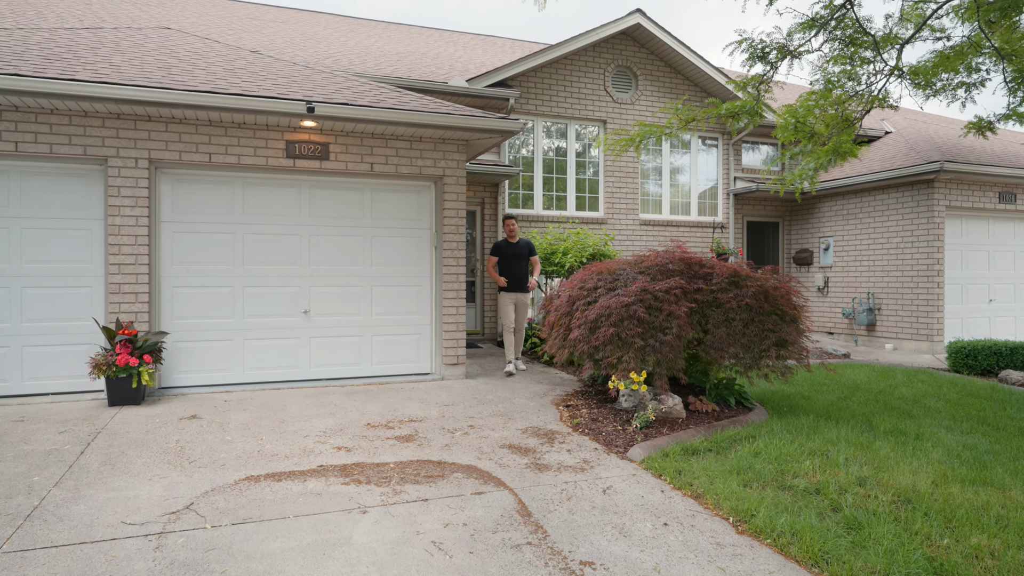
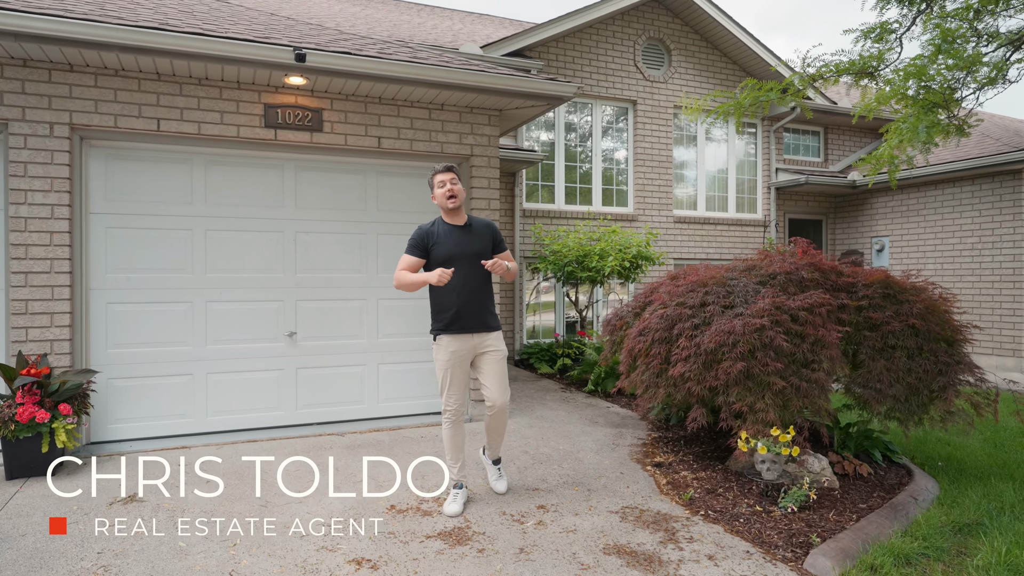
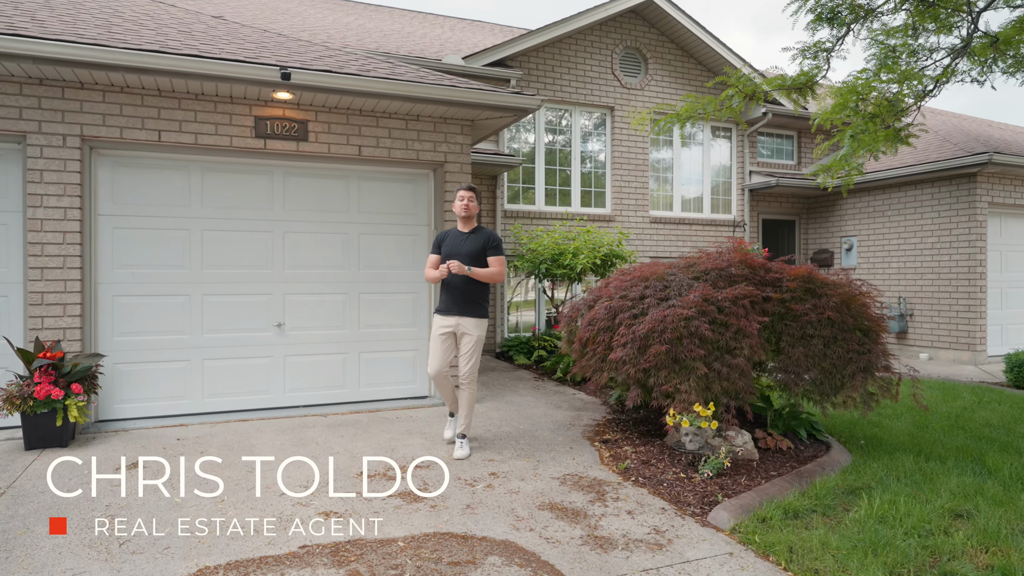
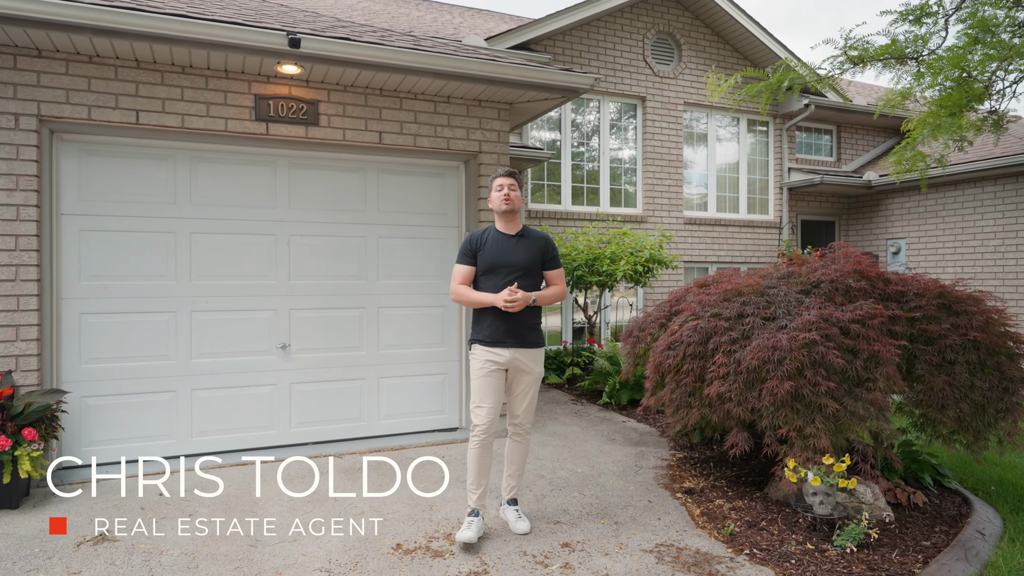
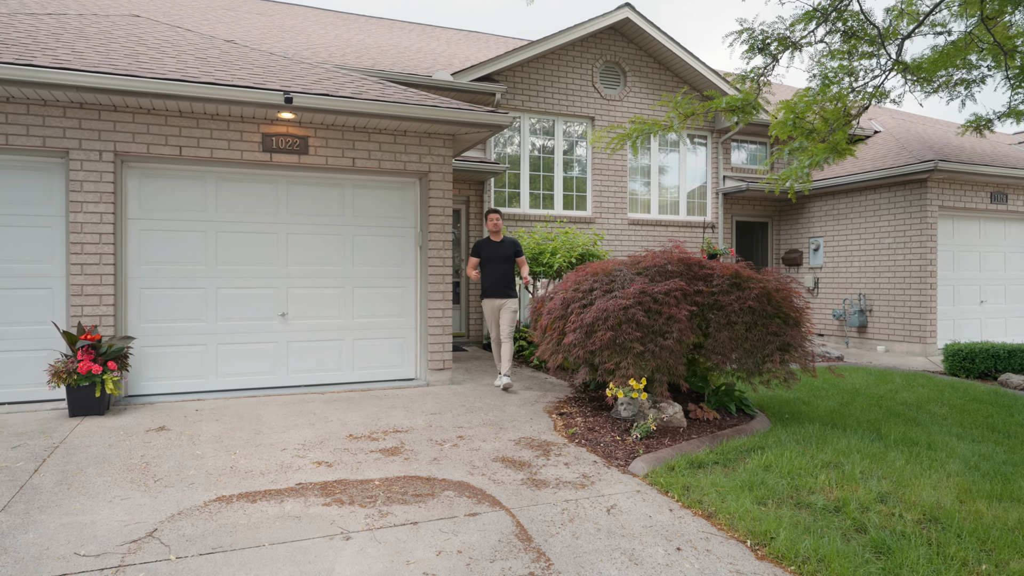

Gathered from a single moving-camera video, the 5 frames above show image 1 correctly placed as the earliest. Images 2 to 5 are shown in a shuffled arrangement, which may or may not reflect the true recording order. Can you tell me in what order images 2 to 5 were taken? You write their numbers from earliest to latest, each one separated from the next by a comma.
5, 3, 2, 4
